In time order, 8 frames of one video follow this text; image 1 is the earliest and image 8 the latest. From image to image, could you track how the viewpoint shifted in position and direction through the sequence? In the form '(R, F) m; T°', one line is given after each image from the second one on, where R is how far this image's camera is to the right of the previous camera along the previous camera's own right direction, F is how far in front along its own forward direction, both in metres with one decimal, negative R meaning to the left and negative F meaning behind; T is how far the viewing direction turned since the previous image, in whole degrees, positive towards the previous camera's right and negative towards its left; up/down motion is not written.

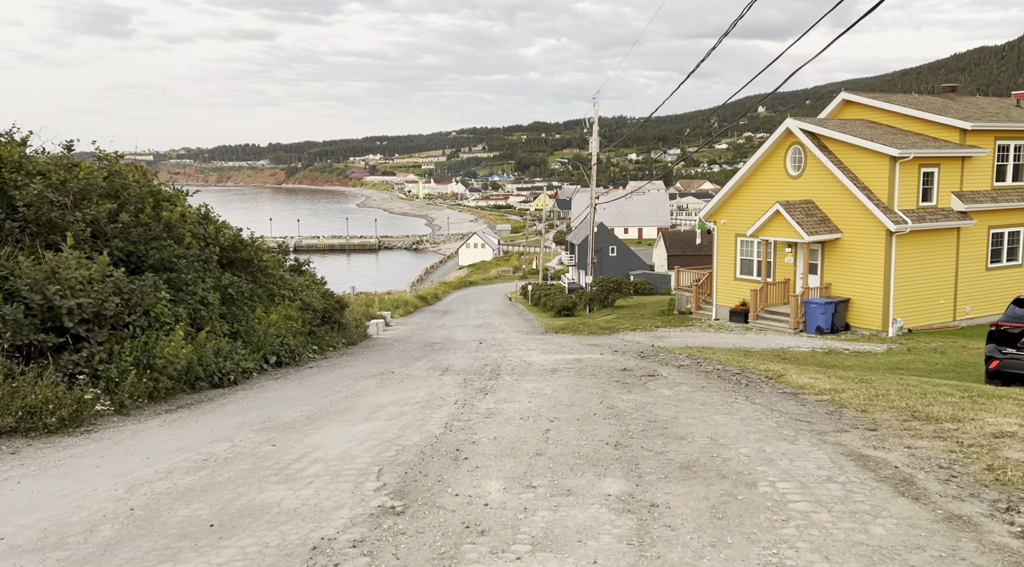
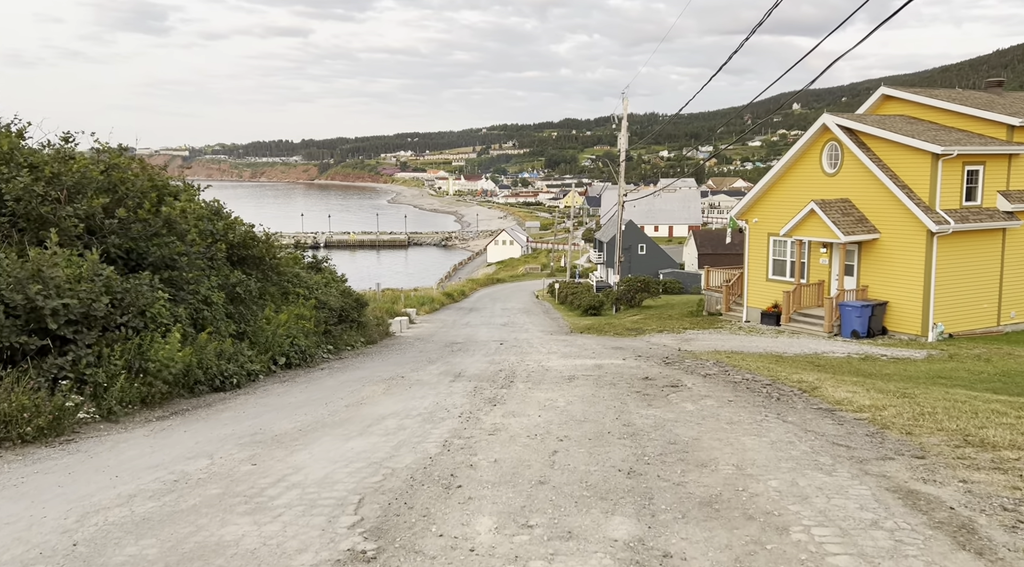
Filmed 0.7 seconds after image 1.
(+0.2, +0.6) m; -2°
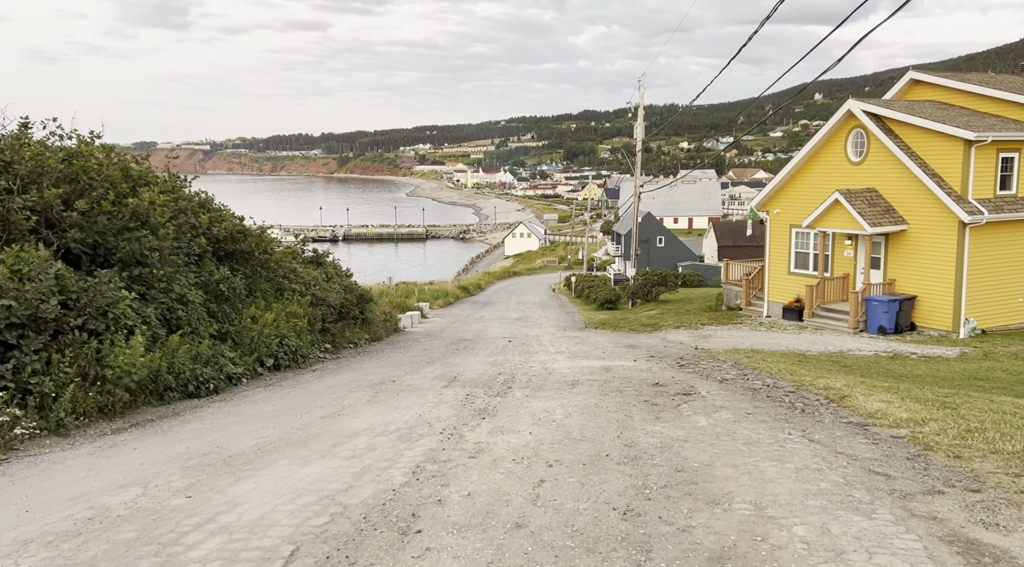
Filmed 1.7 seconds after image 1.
(+0.3, +0.9) m; -1°
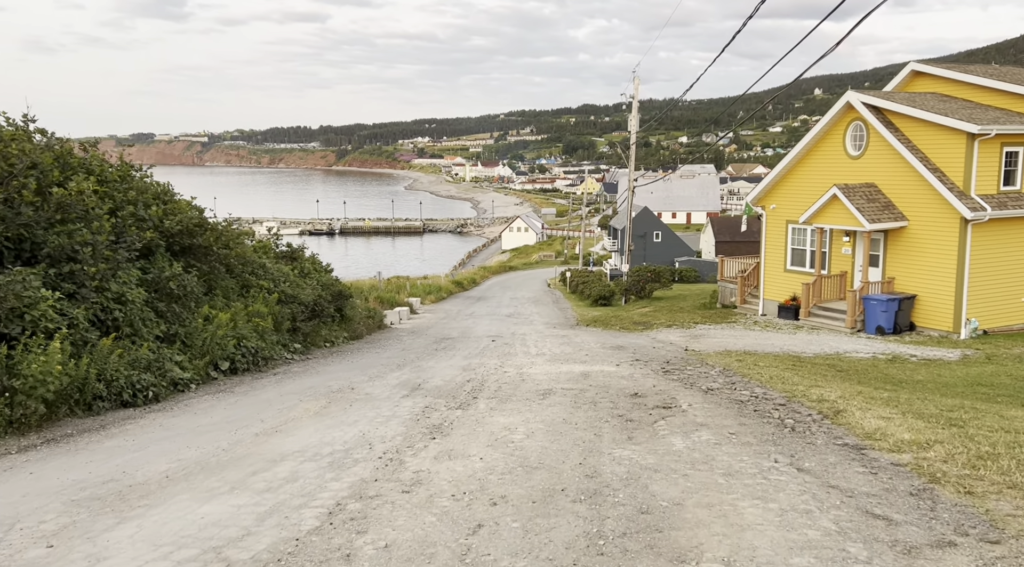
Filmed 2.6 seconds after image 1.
(+0.4, +0.9) m; 0°
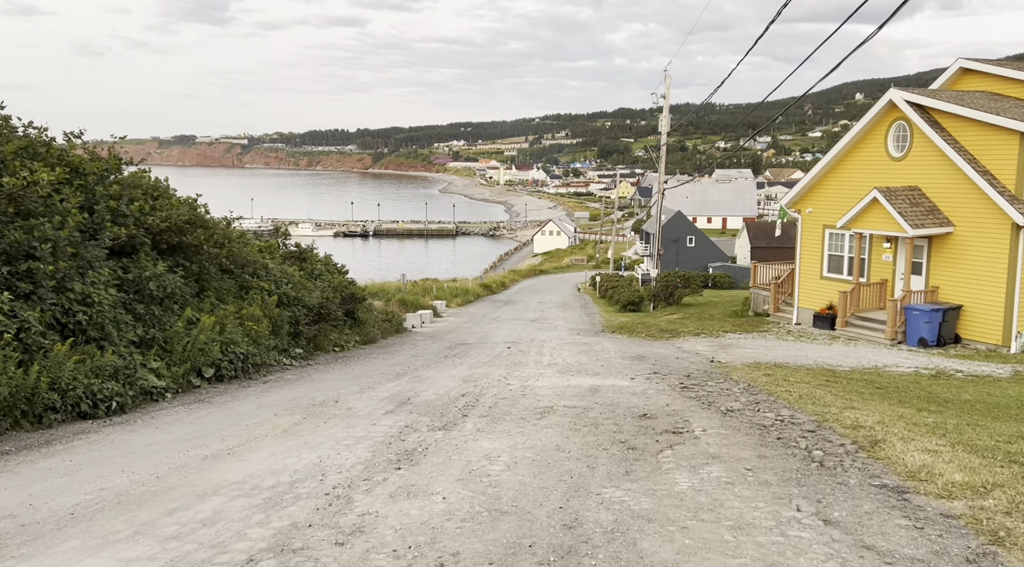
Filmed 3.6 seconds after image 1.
(+0.4, +1.0) m; -2°
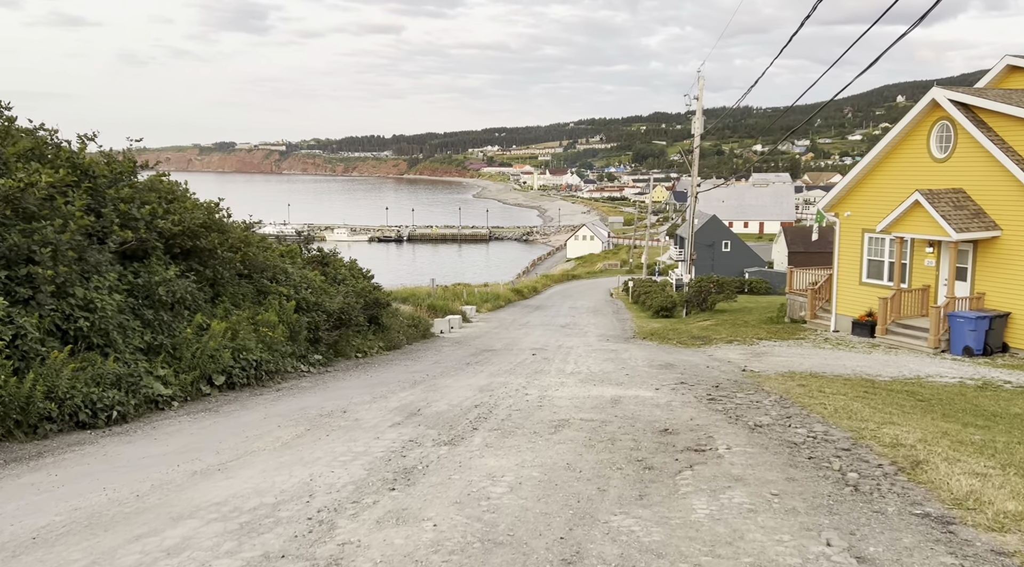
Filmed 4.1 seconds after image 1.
(+0.2, +0.4) m; -2°
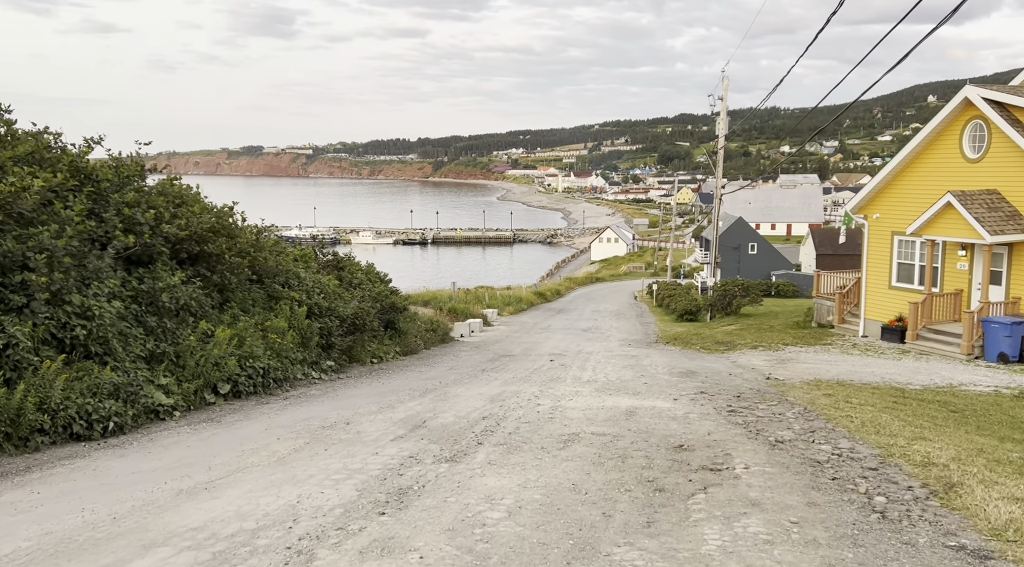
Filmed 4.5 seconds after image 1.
(+0.2, +0.4) m; -2°
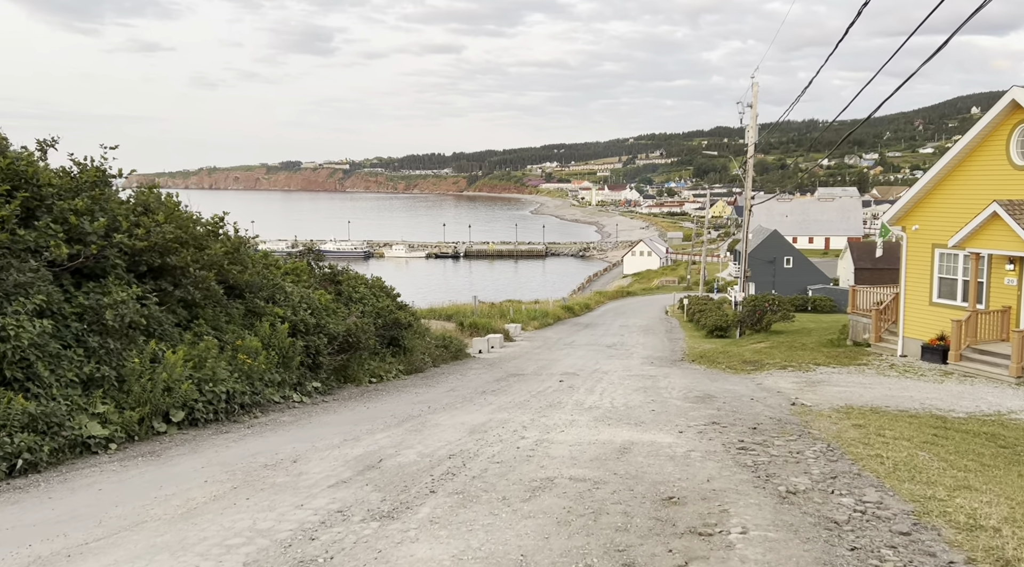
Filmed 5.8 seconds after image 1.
(+0.6, +1.2) m; -2°
